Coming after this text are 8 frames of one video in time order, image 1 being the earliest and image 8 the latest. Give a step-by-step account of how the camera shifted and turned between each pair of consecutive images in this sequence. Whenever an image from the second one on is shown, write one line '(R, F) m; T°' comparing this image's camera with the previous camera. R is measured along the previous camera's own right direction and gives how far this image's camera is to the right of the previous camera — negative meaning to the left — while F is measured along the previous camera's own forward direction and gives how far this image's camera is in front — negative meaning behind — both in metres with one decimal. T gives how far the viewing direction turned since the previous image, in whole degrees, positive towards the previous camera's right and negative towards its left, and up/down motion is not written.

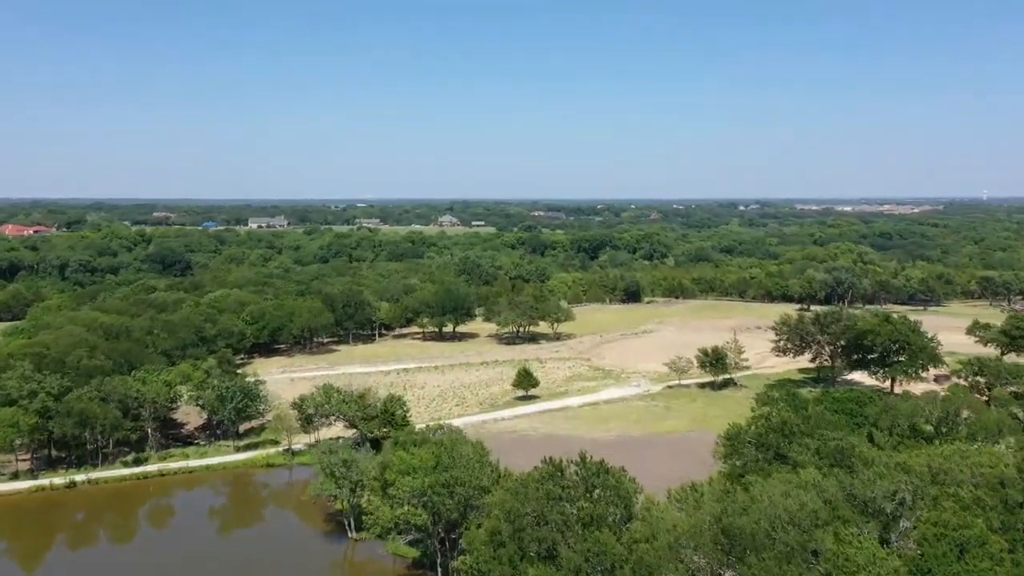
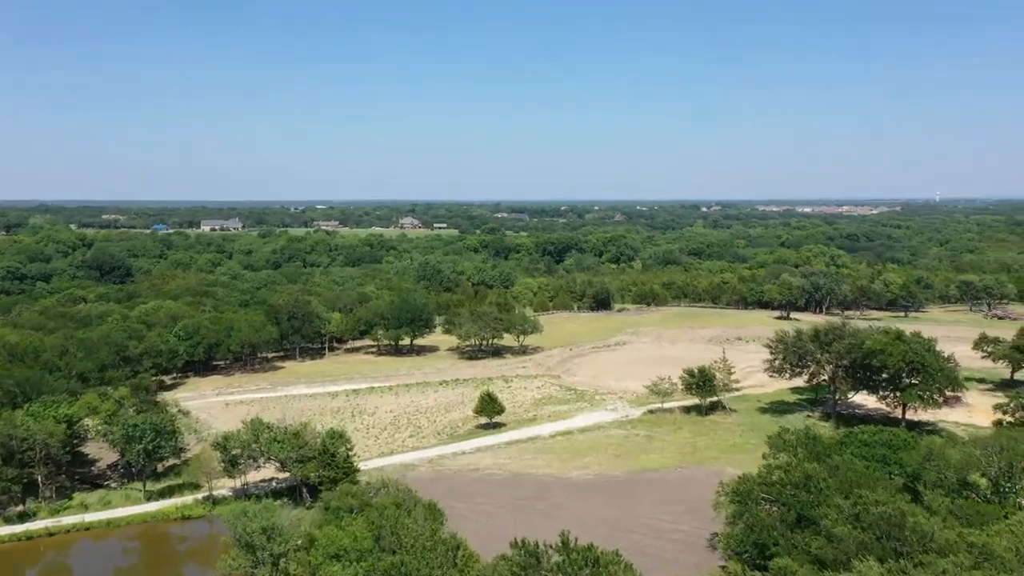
(+0.1, +5.1) m; +3°
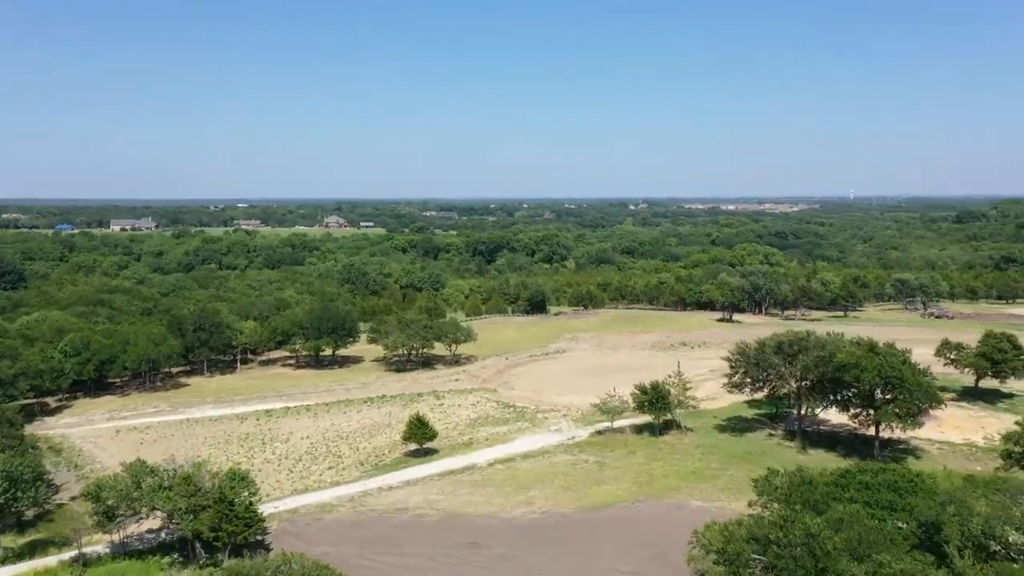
(-0.1, +4.3) m; +5°
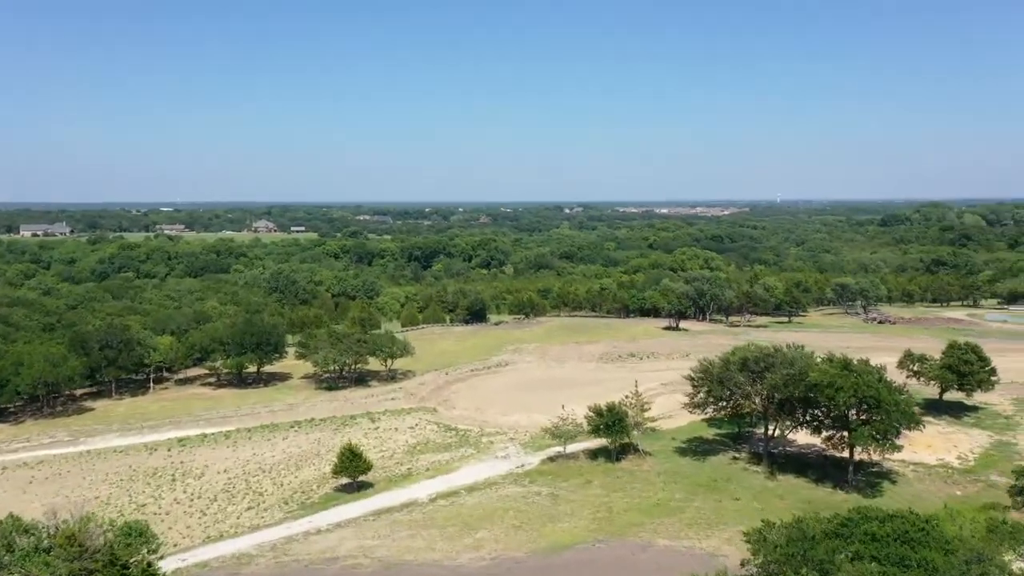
(-0.2, +3.2) m; +5°
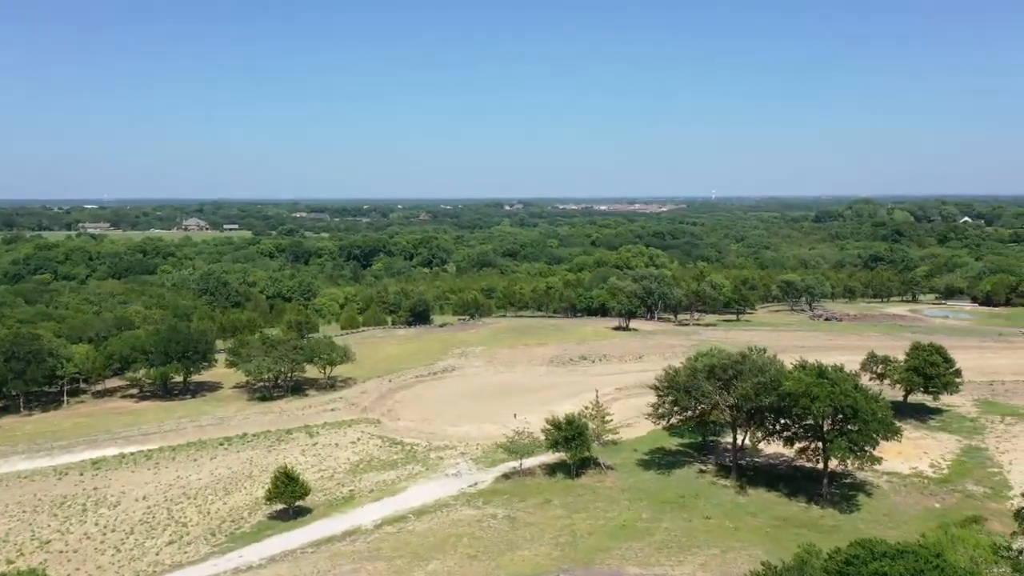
(-0.4, +2.5) m; +4°
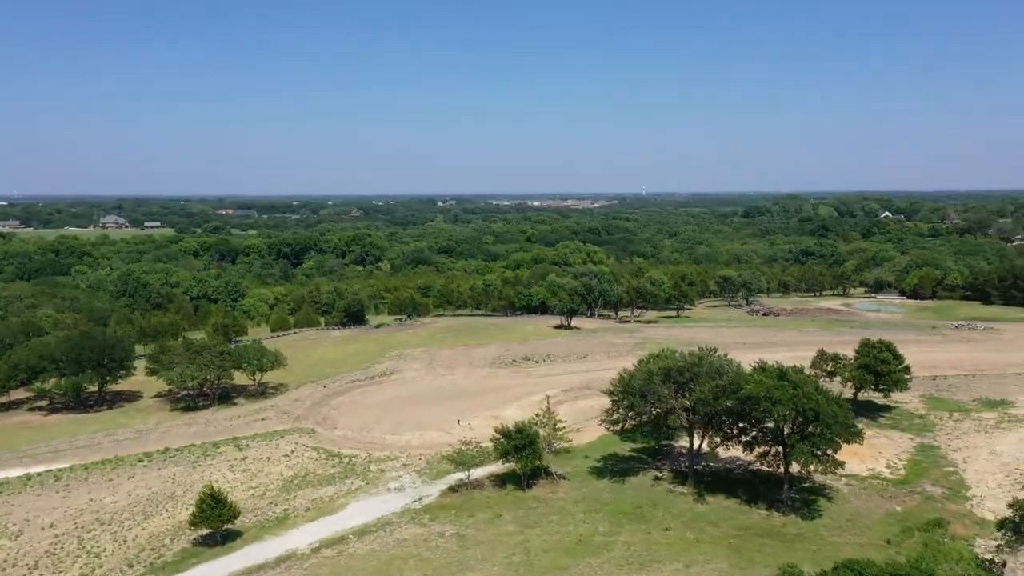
(-0.4, +1.8) m; +5°
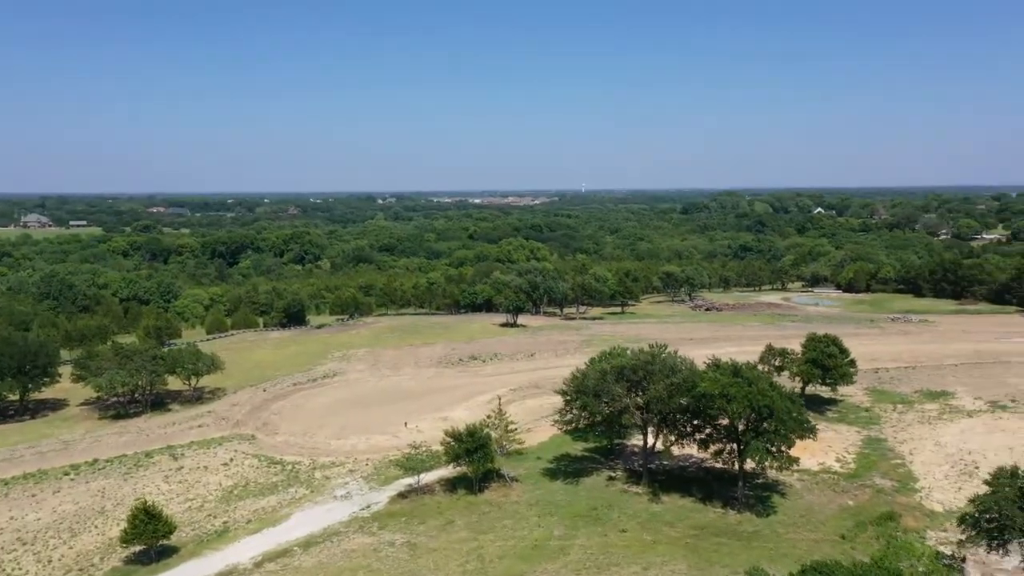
(-0.3, +0.8) m; +4°
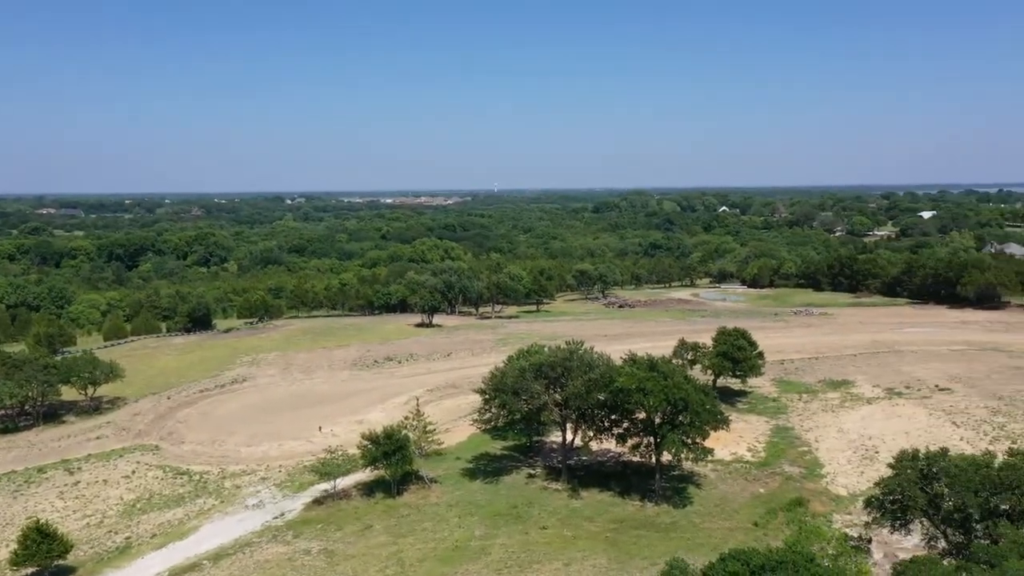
(-0.1, +0.3) m; +6°
